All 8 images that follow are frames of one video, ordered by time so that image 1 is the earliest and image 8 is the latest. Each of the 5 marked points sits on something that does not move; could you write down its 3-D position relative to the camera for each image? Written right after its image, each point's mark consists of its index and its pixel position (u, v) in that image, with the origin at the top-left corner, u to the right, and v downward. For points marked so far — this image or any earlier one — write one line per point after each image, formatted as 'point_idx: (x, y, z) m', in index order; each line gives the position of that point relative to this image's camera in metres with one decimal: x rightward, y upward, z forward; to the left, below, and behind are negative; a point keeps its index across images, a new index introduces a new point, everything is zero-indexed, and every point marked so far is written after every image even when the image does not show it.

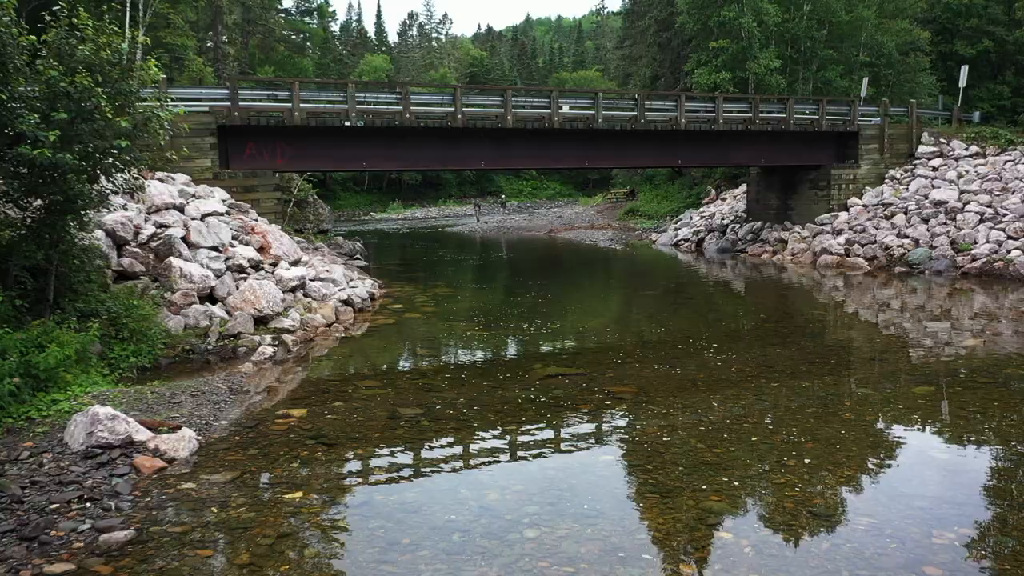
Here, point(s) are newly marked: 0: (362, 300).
0: (-2.7, -0.2, +17.0) m
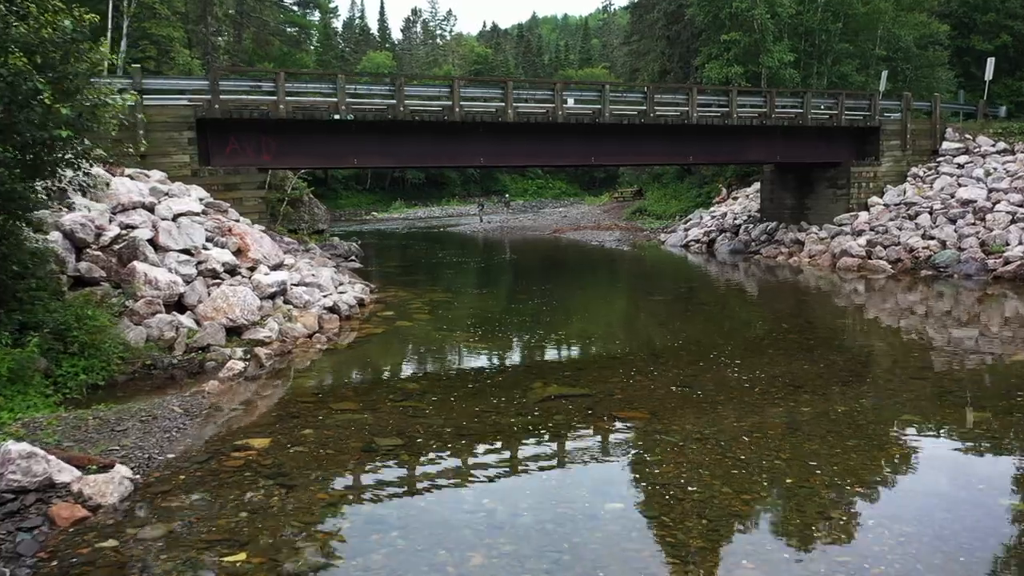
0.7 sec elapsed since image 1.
0: (-2.7, -0.3, +15.8) m
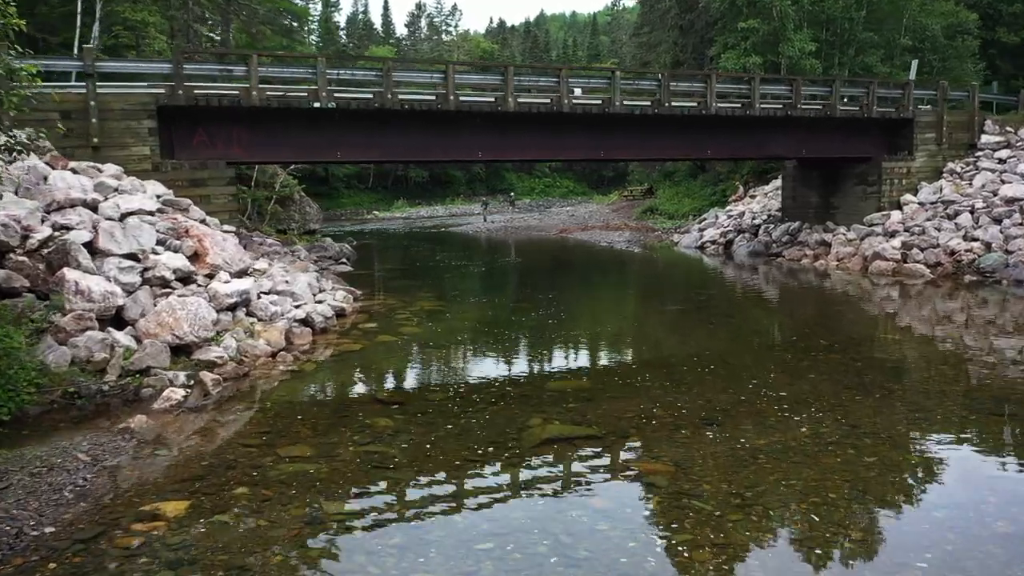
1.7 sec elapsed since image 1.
0: (-2.7, -0.4, +13.9) m
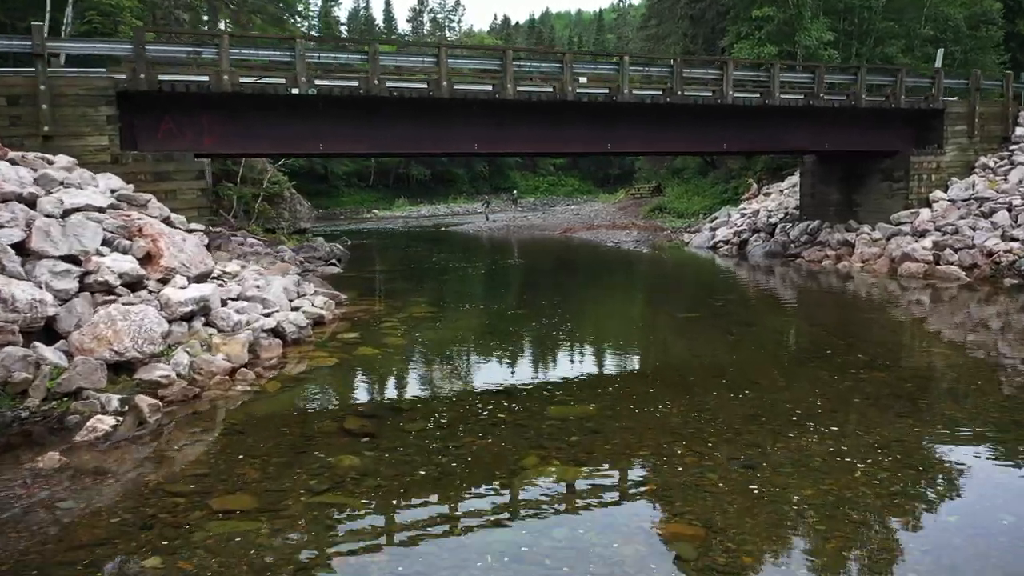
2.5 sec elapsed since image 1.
0: (-2.8, -0.5, +12.4) m
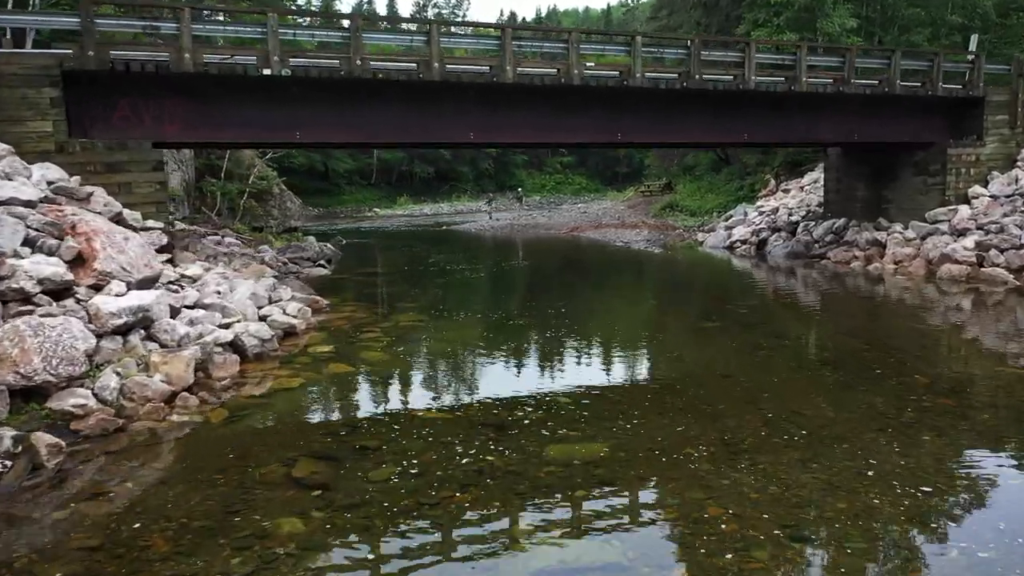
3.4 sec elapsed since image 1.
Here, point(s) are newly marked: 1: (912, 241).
0: (-2.8, -0.6, +10.7) m
1: (+8.2, +1.0, +19.7) m
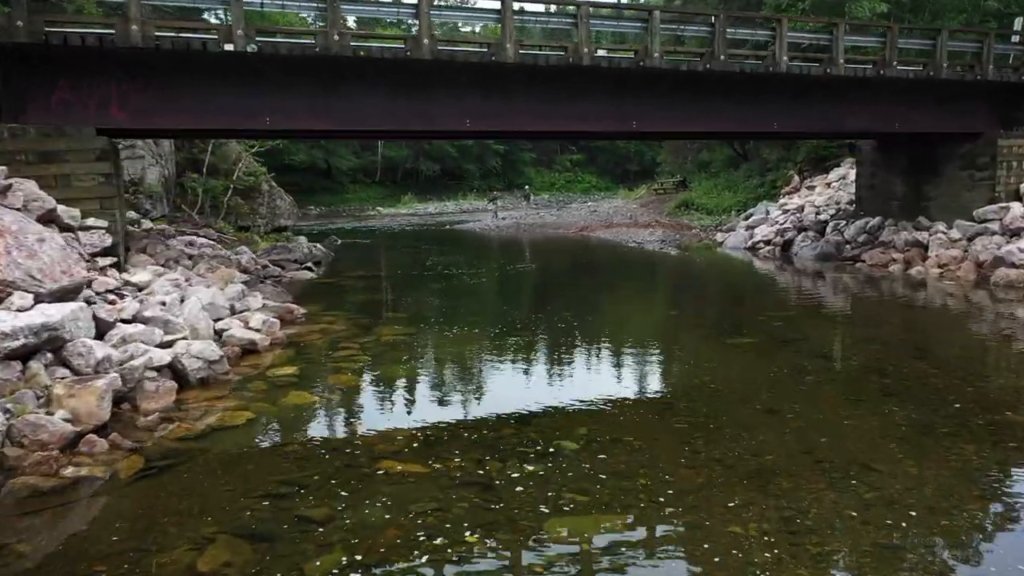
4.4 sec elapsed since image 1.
0: (-2.8, -0.7, +9.0) m
1: (+8.3, +0.9, +17.8) m
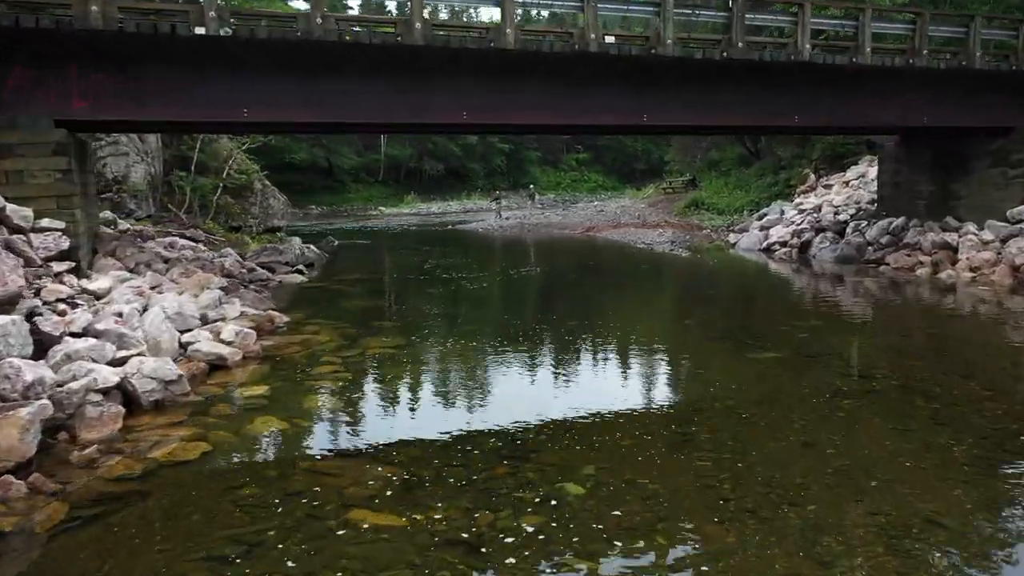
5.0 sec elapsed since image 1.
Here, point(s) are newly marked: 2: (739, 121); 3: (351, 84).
0: (-2.9, -0.8, +7.9) m
1: (+8.3, +0.8, +16.7) m
2: (+3.5, +2.6, +14.9) m
3: (-2.1, +2.6, +12.2) m
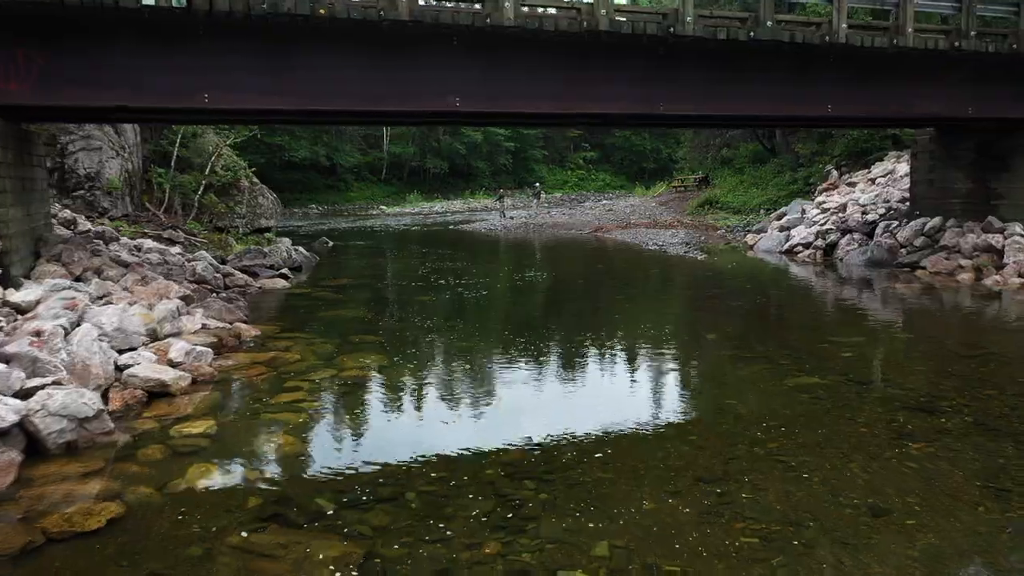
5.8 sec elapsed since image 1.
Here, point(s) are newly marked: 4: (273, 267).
0: (-2.9, -0.9, +6.5) m
1: (+8.3, +0.7, +15.2) m
2: (+3.6, +2.5, +13.4) m
3: (-2.1, +2.5, +10.7) m
4: (-4.5, +0.3, +18.1) m
